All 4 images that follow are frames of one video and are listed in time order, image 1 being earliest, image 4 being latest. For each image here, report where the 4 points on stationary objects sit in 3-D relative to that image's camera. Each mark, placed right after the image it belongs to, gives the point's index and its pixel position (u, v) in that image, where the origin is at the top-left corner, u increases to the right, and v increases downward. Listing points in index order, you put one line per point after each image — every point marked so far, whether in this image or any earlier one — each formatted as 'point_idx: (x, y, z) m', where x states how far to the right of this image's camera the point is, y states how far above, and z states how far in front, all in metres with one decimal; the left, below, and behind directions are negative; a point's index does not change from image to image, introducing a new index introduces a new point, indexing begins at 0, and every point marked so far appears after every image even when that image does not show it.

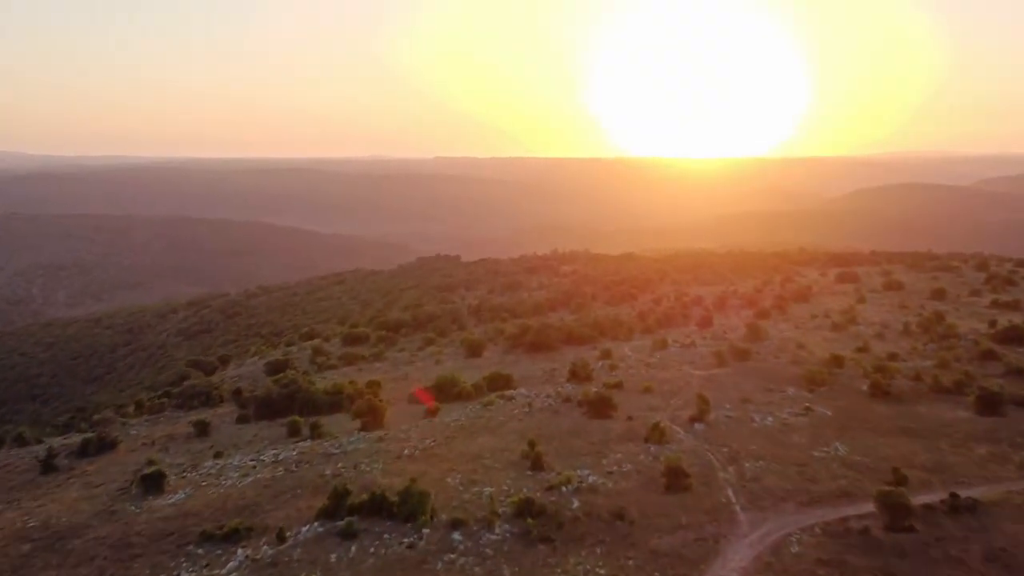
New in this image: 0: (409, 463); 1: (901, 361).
0: (-1.1, -1.8, +13.1) m
1: (+6.1, -1.1, +19.9) m
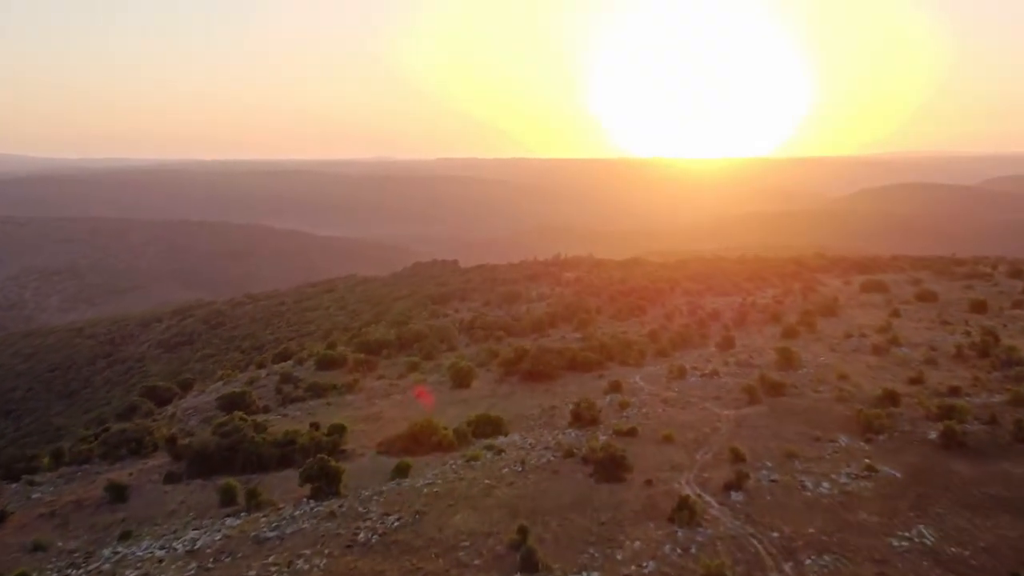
0: (-1.2, -2.1, +10.0) m
1: (+6.0, -1.4, +16.7) m
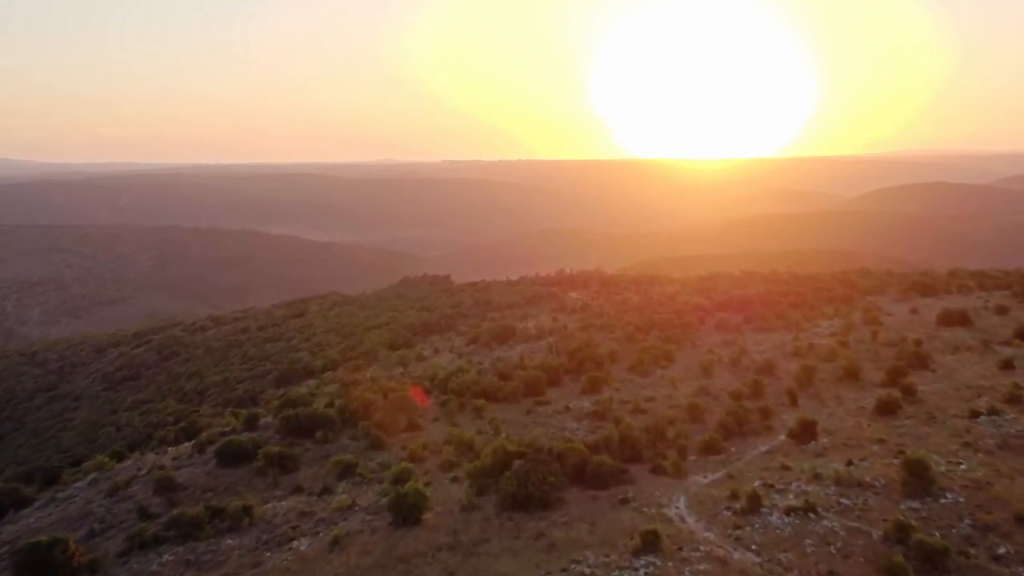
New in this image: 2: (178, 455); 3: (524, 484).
0: (-1.5, -2.9, +2.7) m
1: (+5.7, -2.2, +9.5) m
2: (-4.8, -2.4, +18.4) m
3: (+0.2, -2.1, +13.4) m
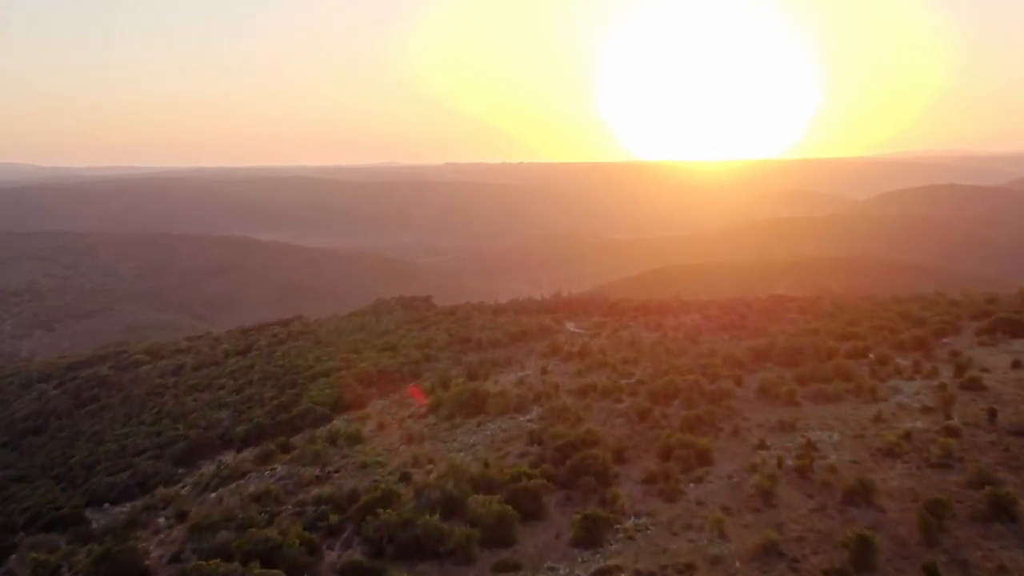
0: (-2.1, -3.8, -5.2) m
1: (+5.2, -3.1, +1.6) m
2: (-5.3, -3.3, +10.6) m
3: (-0.4, -3.0, +5.5) m
